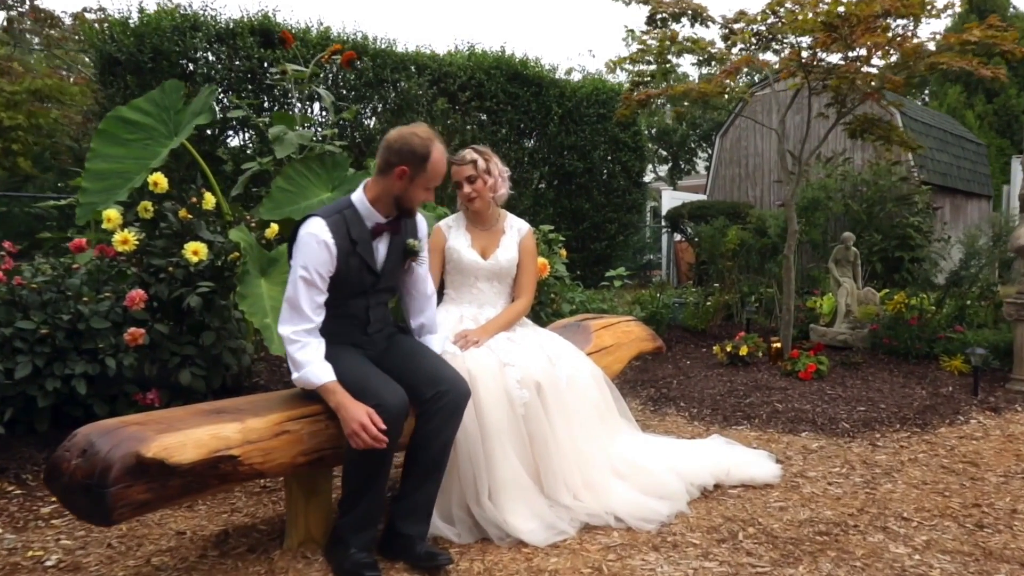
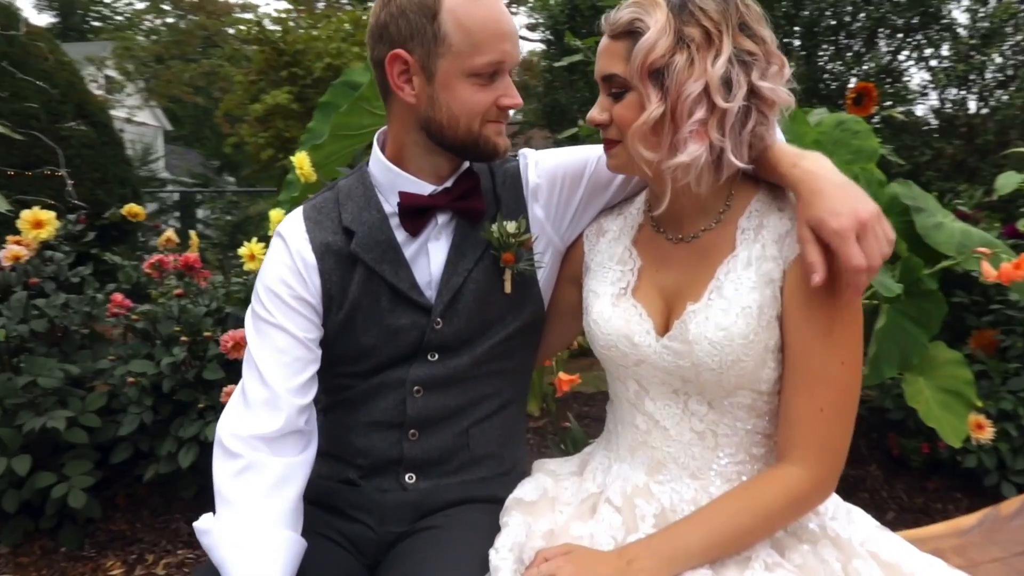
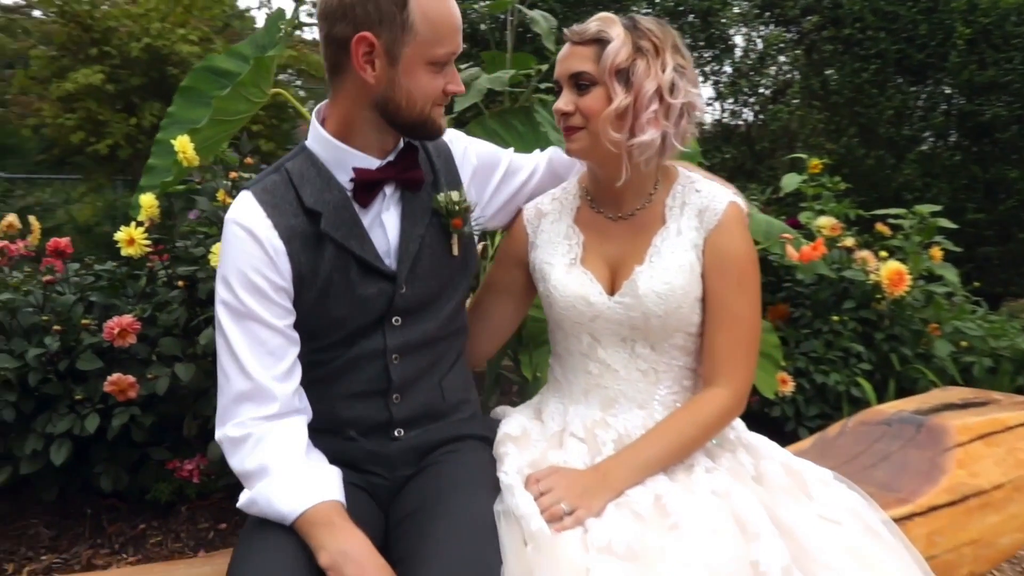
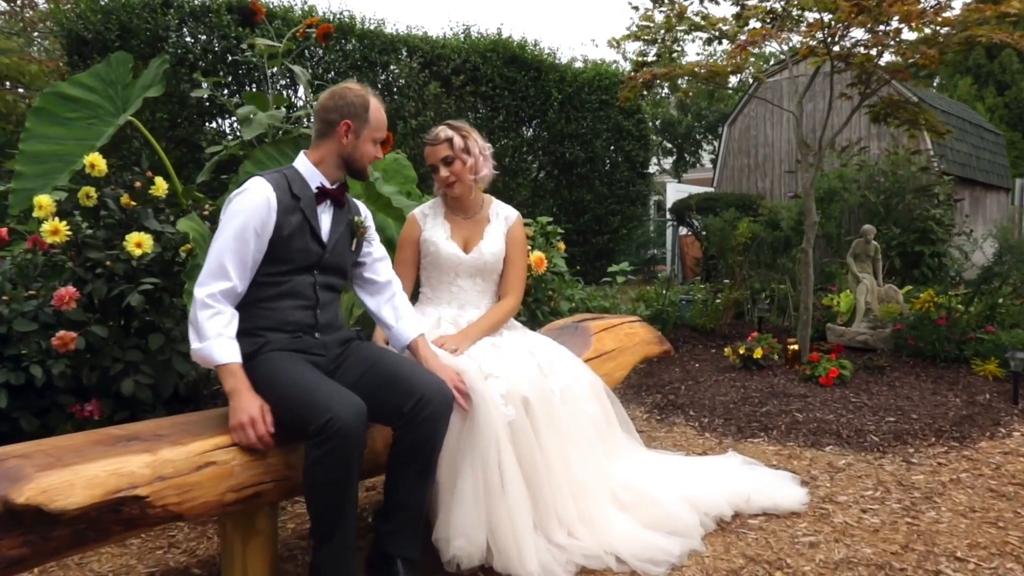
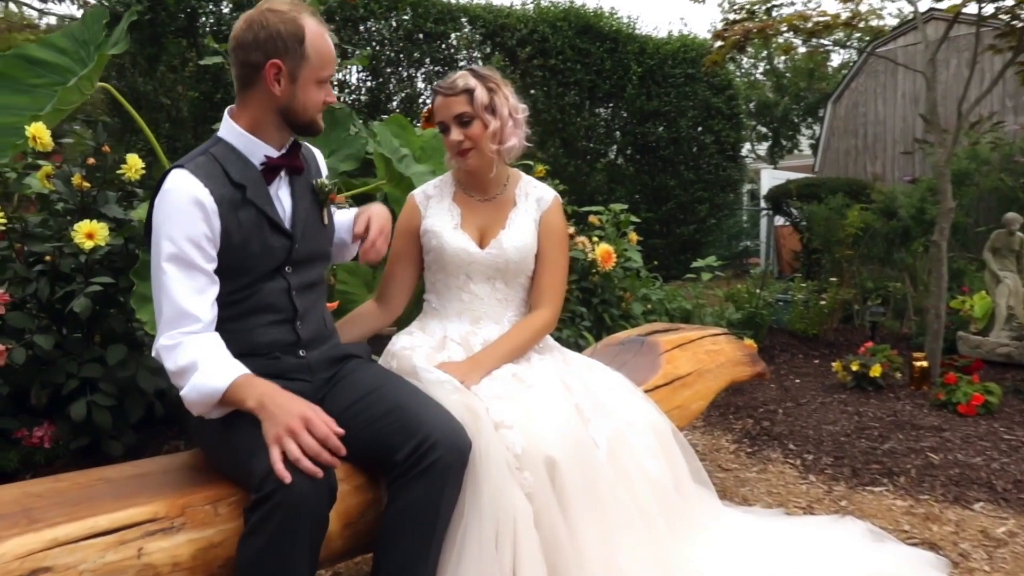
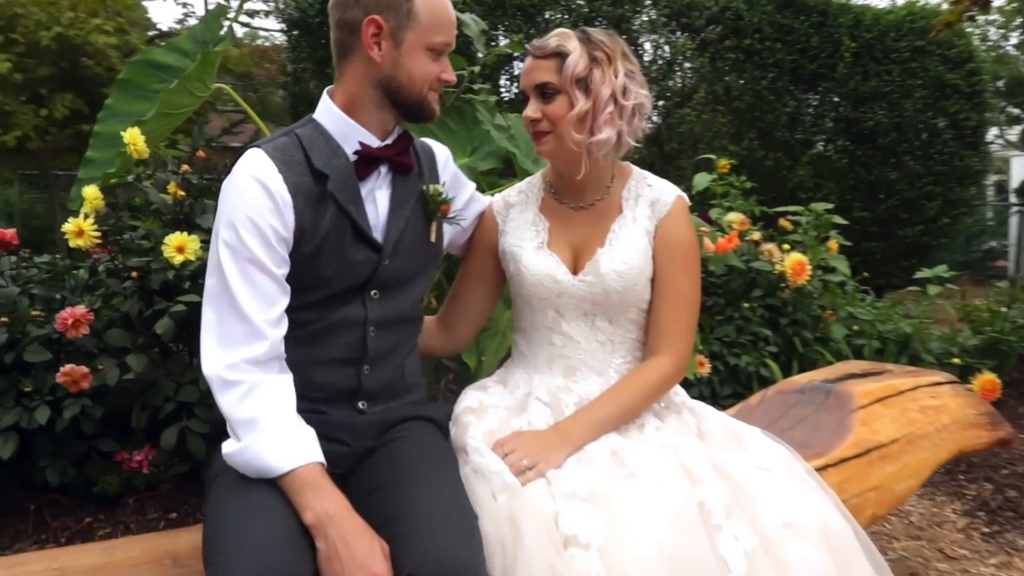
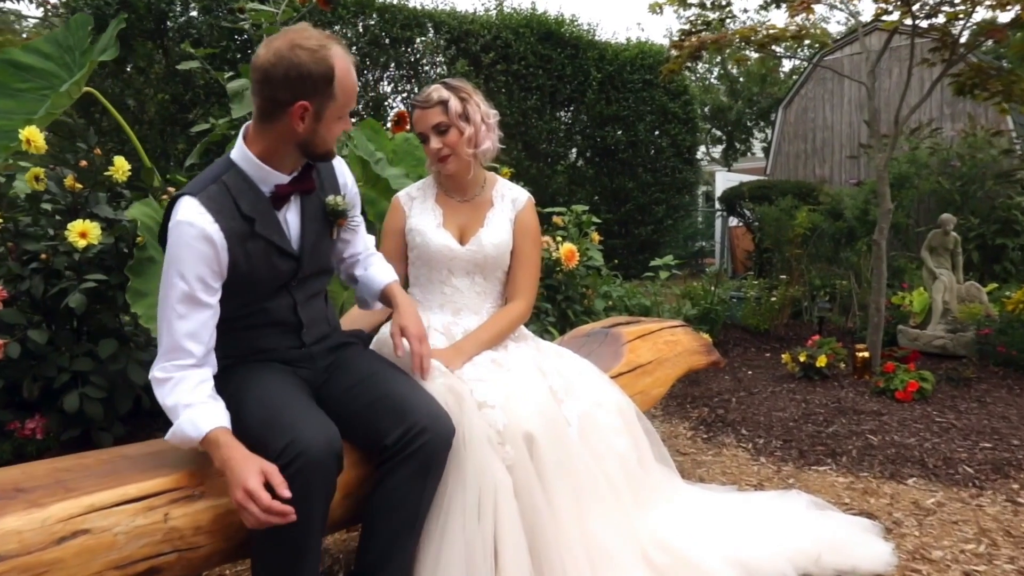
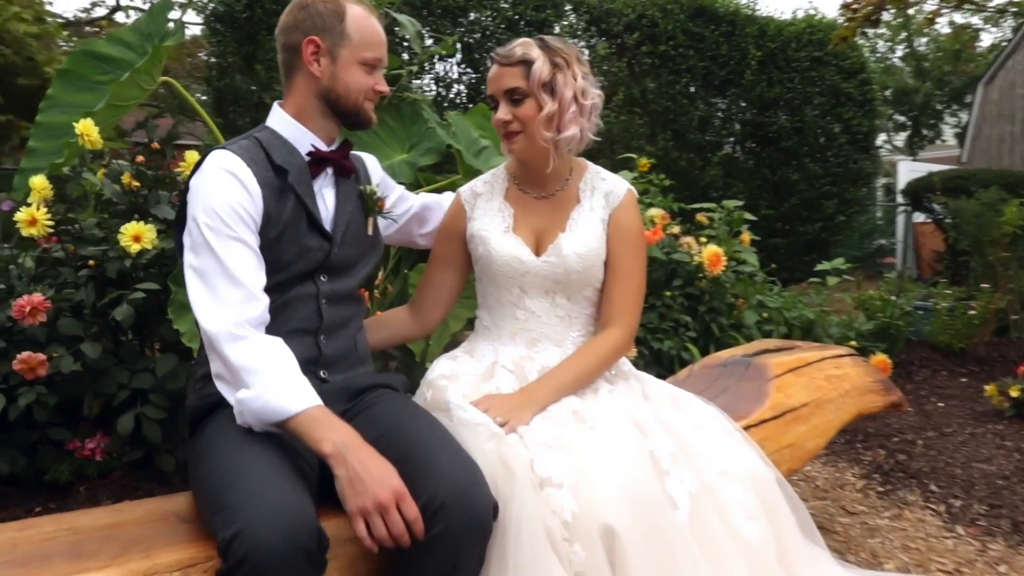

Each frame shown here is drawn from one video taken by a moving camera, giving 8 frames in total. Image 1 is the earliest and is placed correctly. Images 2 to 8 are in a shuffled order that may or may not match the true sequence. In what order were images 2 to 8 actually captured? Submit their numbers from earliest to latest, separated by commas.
4, 7, 5, 8, 6, 3, 2
